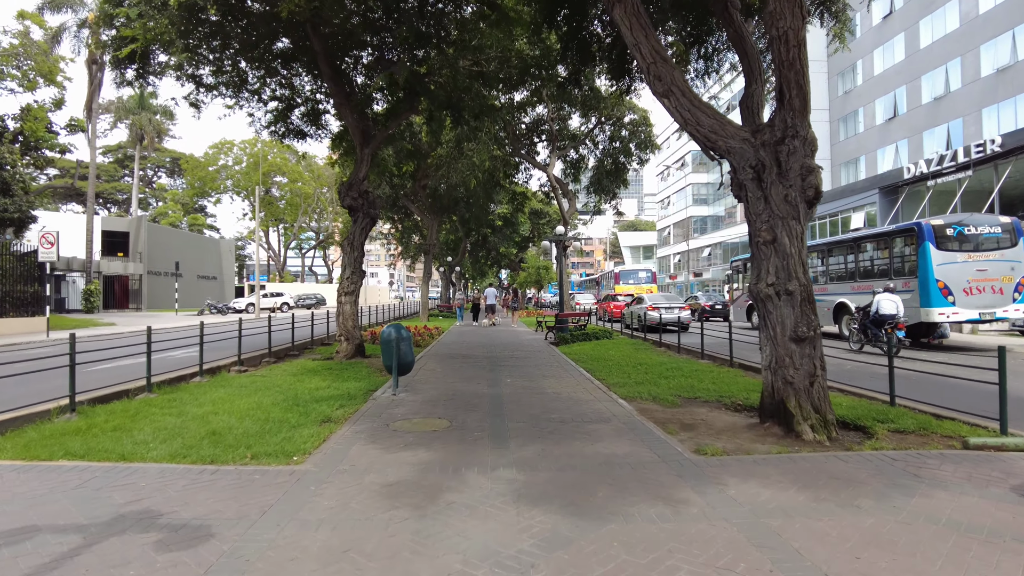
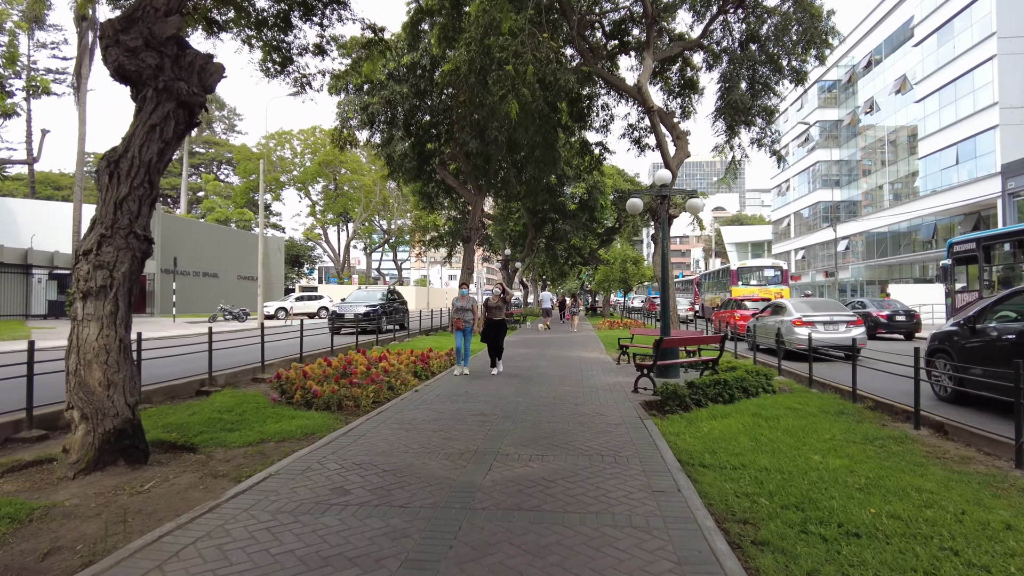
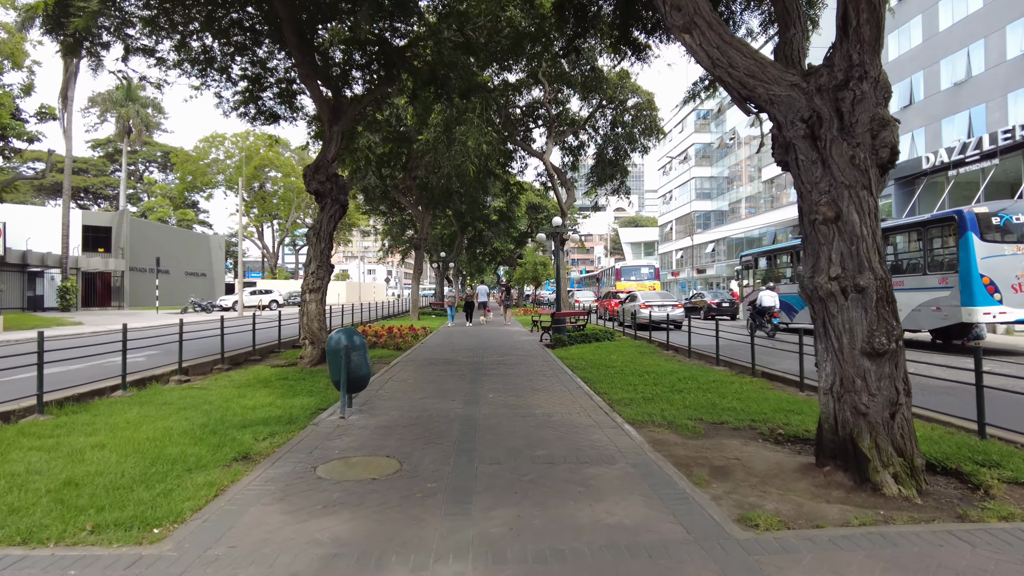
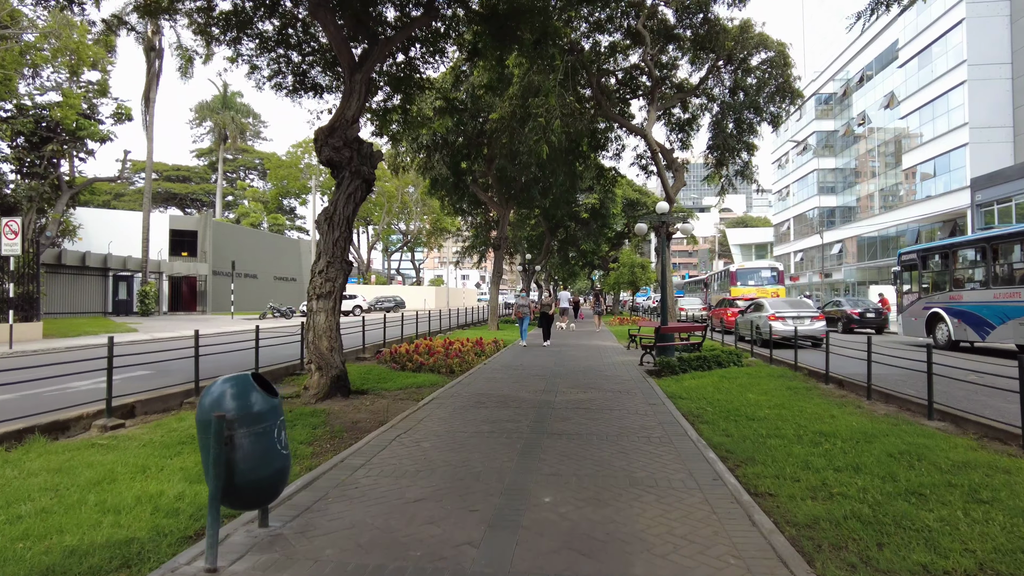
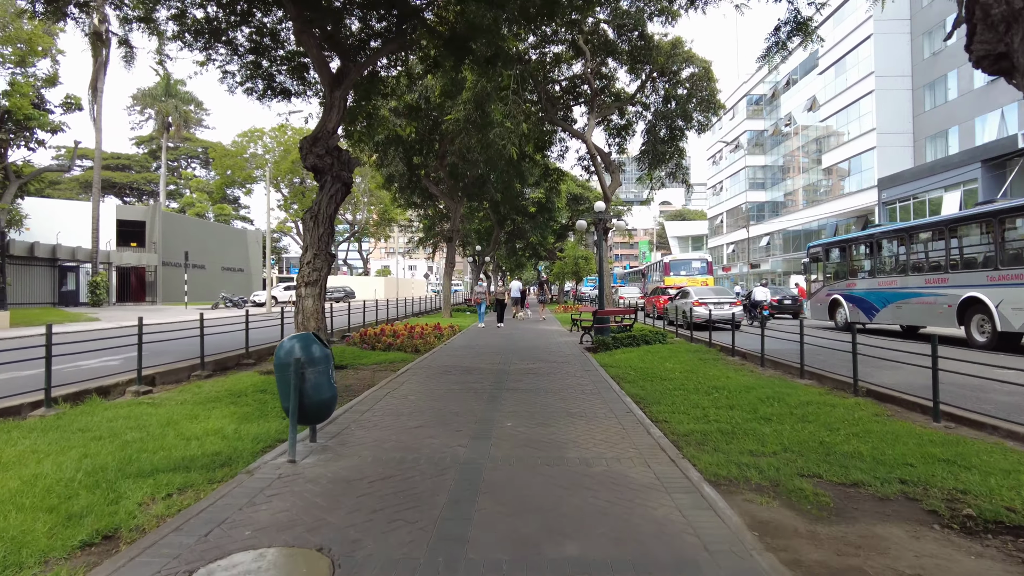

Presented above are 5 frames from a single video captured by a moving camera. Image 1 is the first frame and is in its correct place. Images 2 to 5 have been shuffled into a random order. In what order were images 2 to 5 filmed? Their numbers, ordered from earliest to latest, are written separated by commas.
3, 5, 4, 2
